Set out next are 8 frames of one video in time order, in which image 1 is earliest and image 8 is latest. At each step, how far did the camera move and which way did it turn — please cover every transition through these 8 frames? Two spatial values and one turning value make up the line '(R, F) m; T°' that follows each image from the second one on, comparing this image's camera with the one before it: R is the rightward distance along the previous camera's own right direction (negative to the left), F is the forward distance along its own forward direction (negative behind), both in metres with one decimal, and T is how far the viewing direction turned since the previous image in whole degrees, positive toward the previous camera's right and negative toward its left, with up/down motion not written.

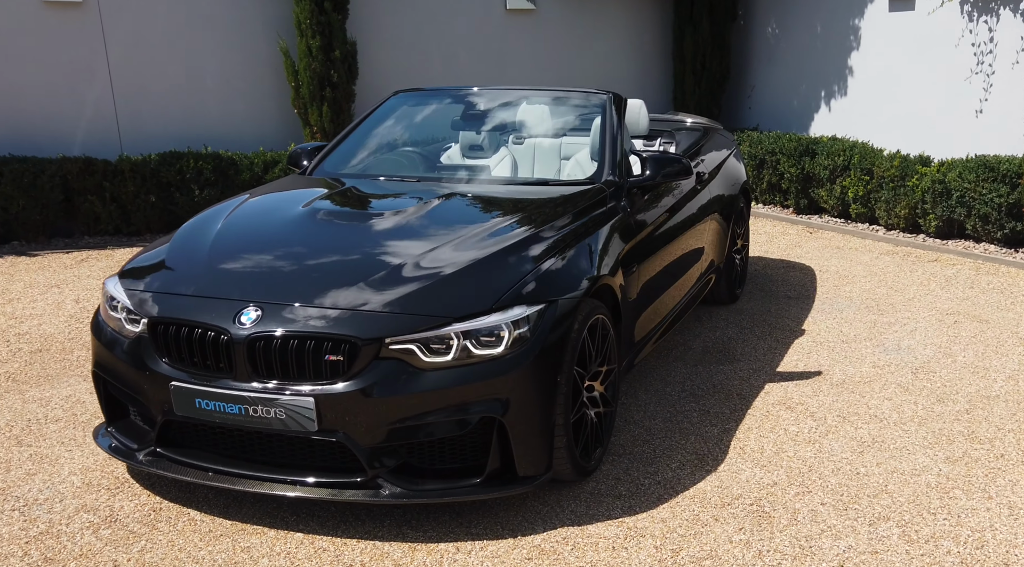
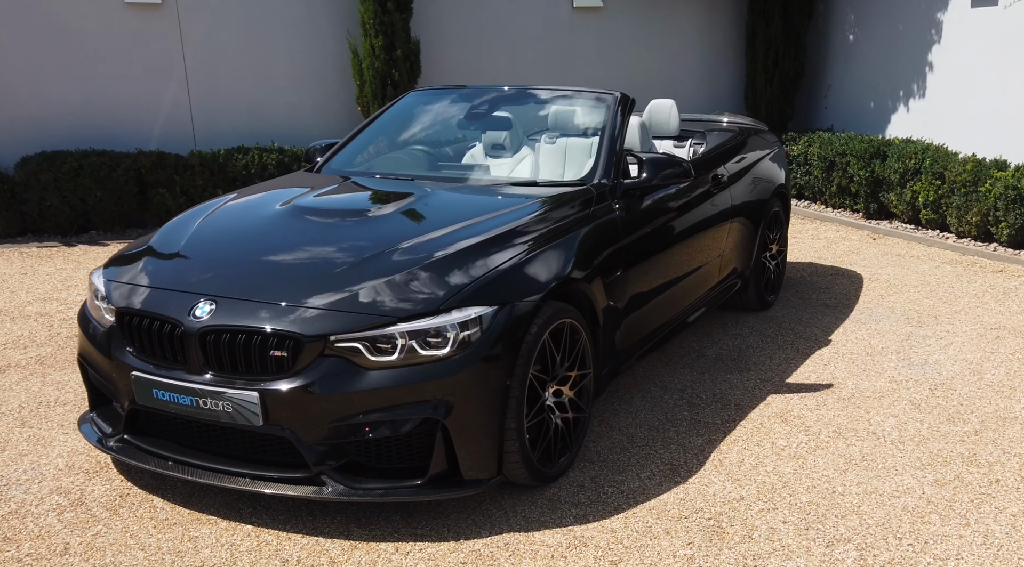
(+0.5, 0.0) m; -6°
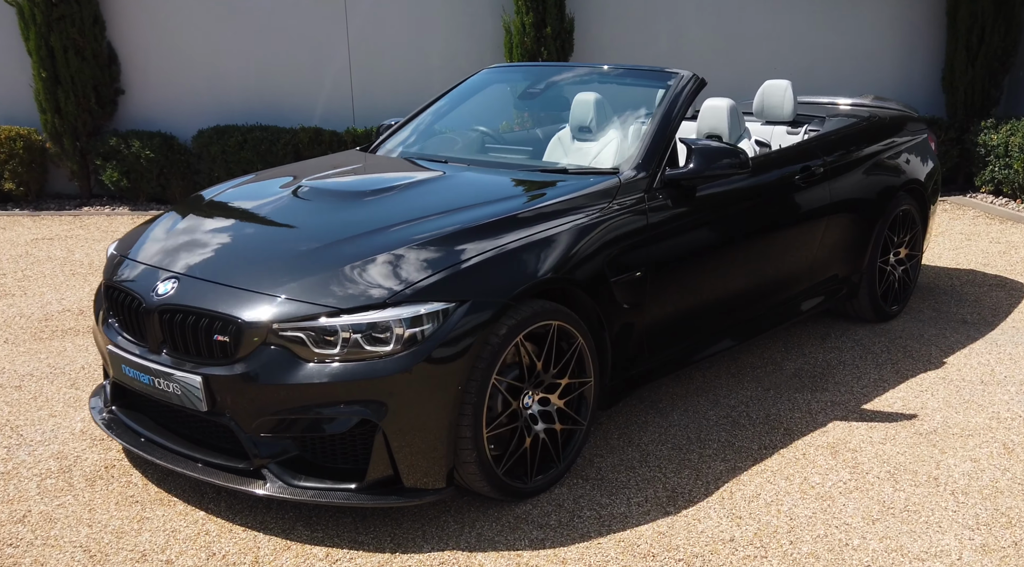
(+0.7, +0.3) m; -13°
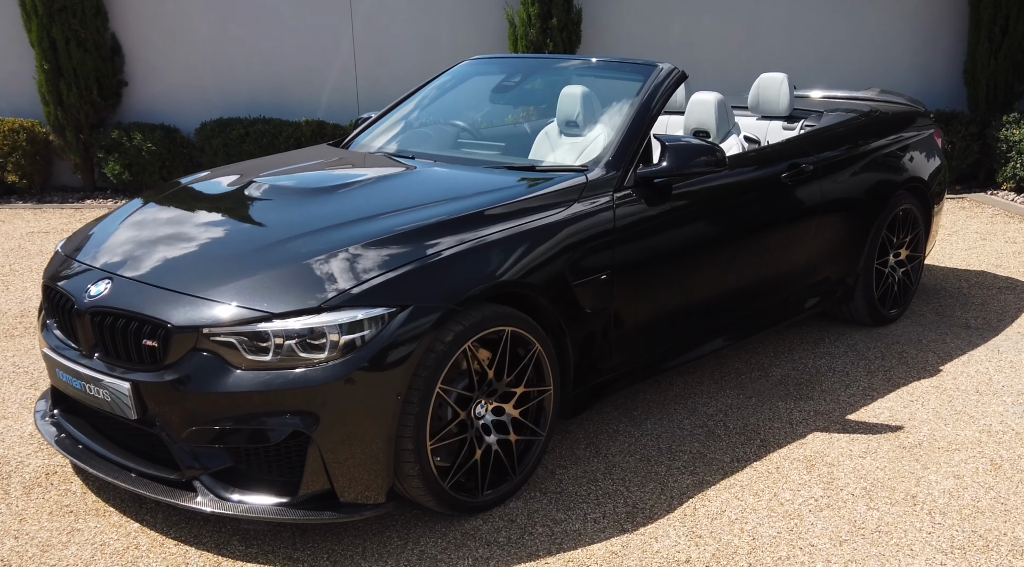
(+0.2, +0.2) m; -2°
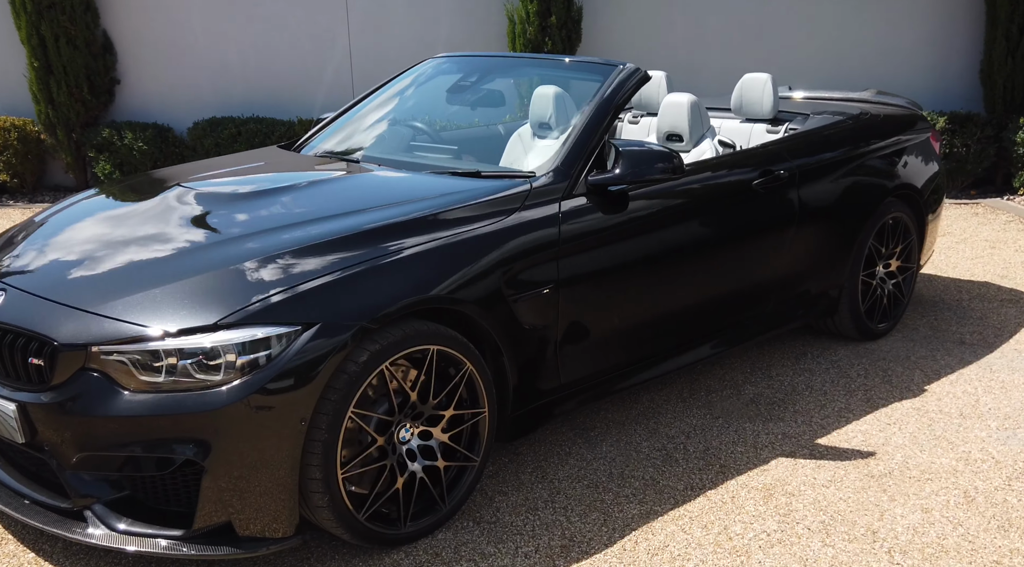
(+0.3, +0.2) m; -1°
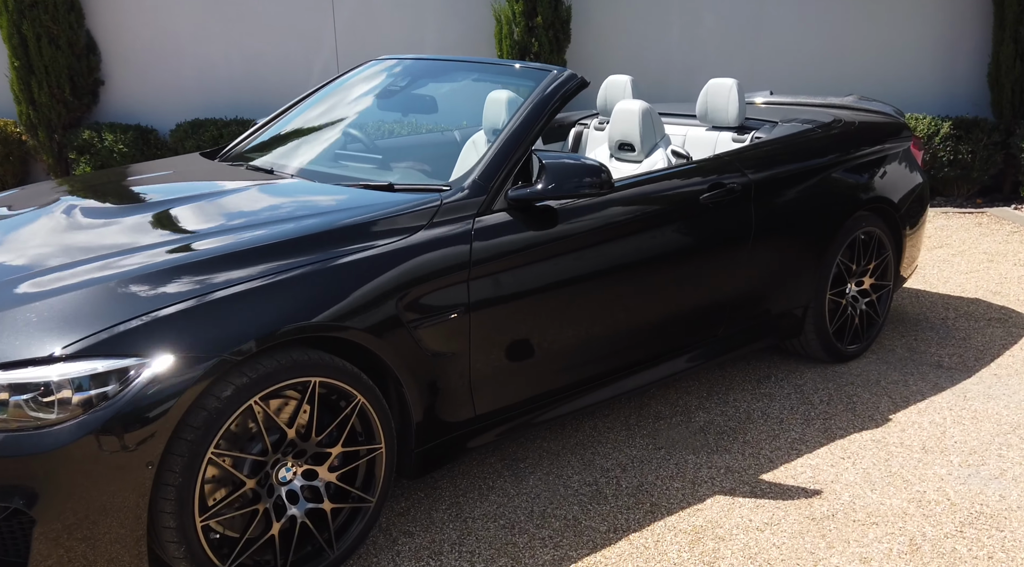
(+0.4, +0.2) m; -1°
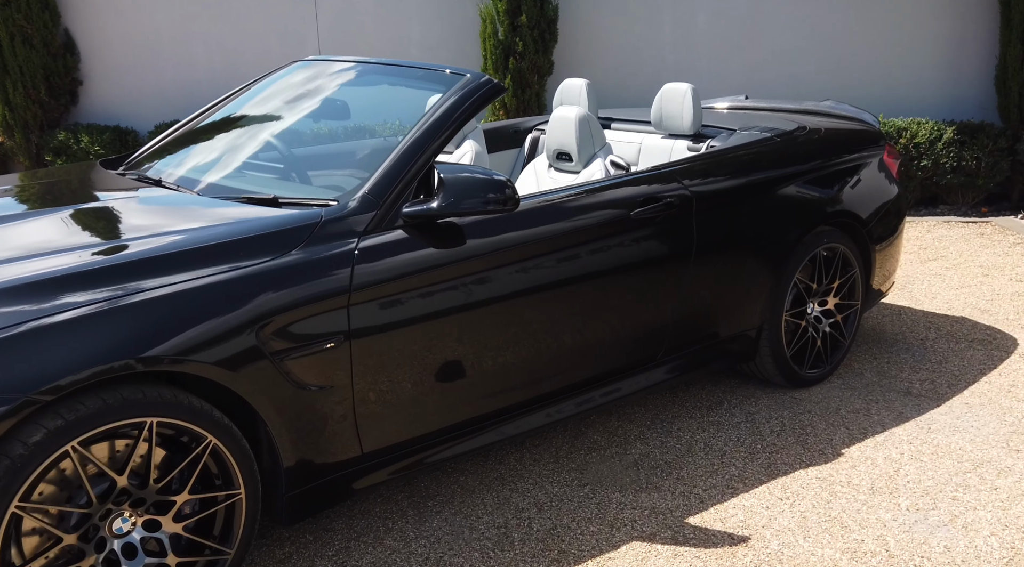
(+0.4, +0.3) m; -1°
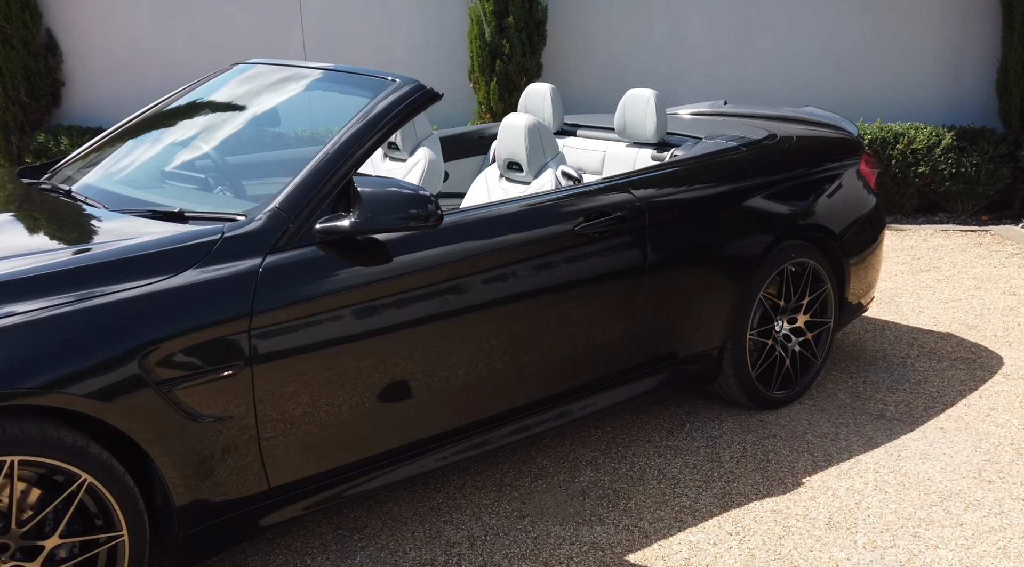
(+0.3, +0.2) m; -1°
